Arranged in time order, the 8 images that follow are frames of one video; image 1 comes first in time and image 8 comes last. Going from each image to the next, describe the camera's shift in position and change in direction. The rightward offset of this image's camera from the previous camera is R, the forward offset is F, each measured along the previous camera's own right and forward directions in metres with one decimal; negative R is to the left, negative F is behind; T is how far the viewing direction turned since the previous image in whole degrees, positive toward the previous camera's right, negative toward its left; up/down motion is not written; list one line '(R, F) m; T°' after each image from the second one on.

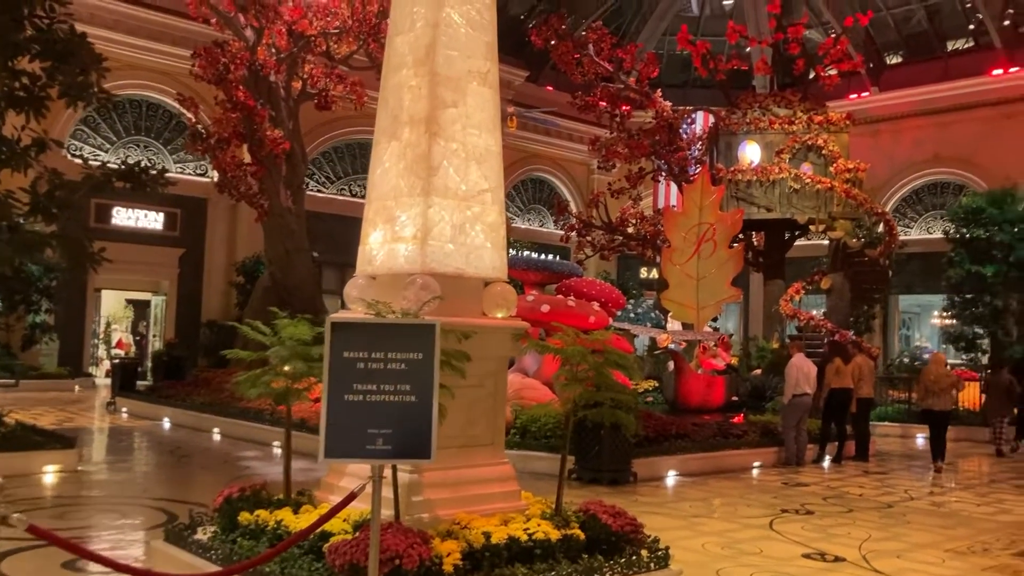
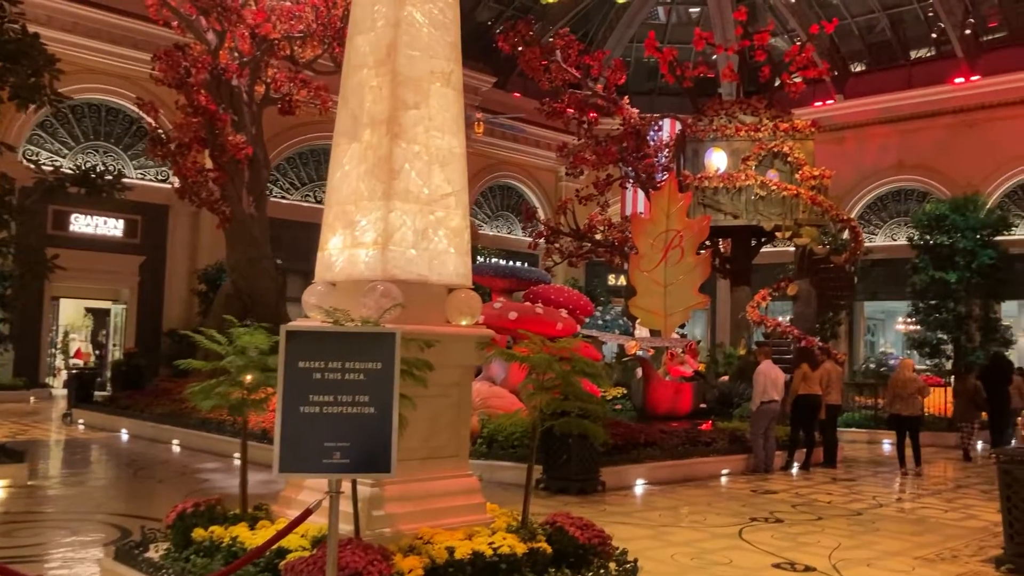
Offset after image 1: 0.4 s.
(0.0, +0.1) m; +2°
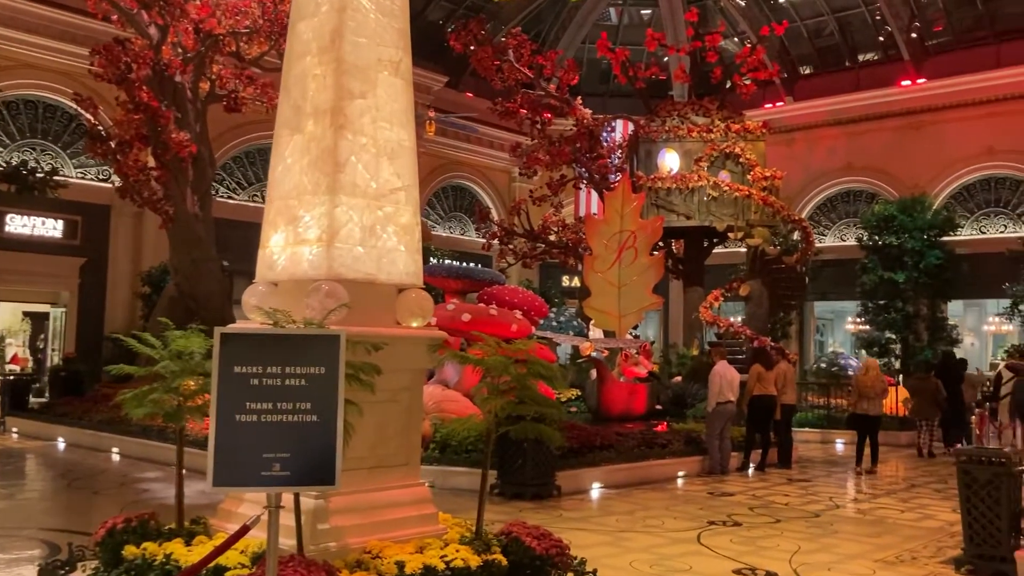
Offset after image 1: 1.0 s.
(0.0, +0.2) m; +3°
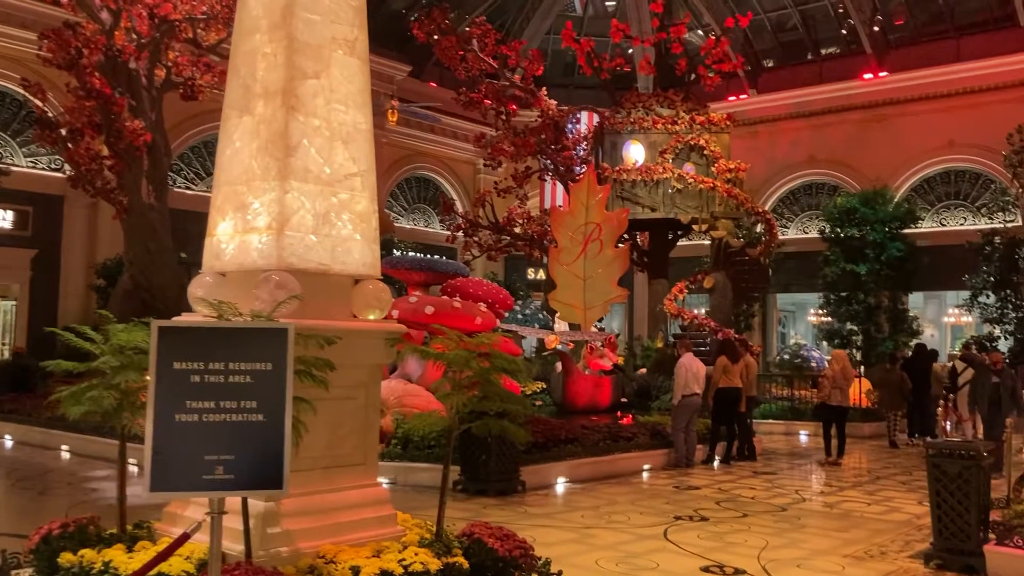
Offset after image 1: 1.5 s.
(0.0, +0.2) m; +2°
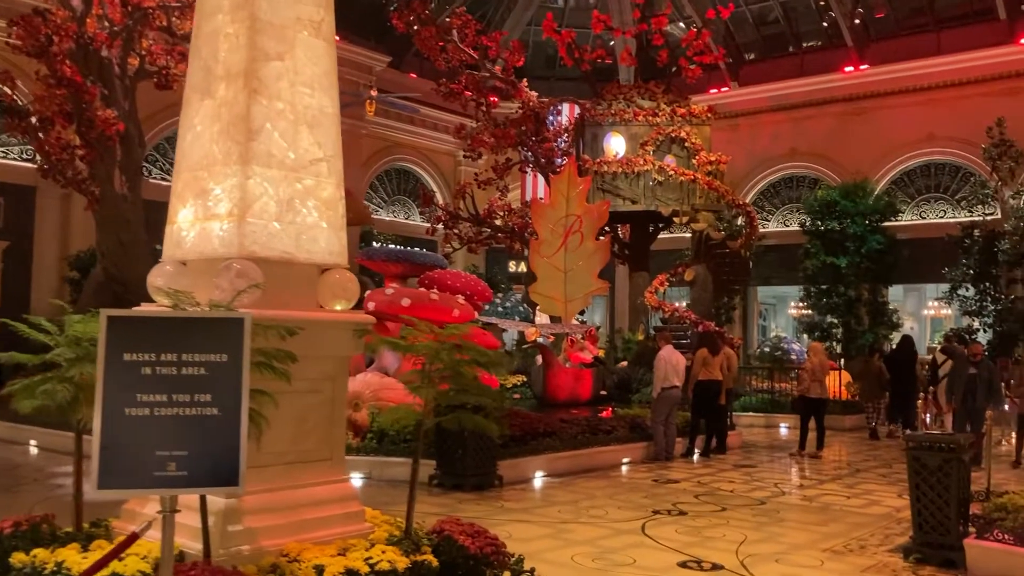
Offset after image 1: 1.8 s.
(0.0, +0.1) m; +1°
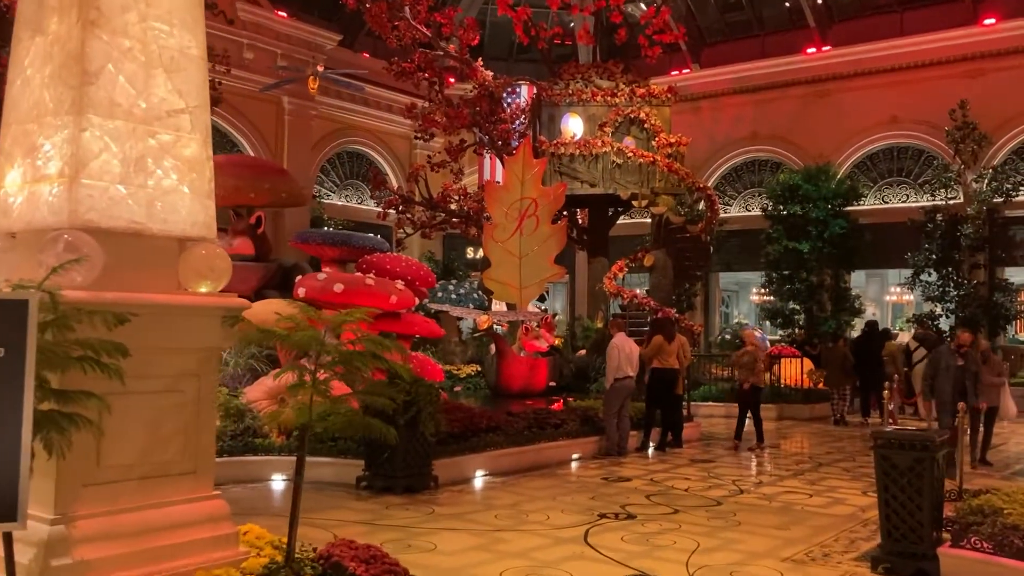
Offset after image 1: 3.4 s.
(+0.2, +0.6) m; +2°
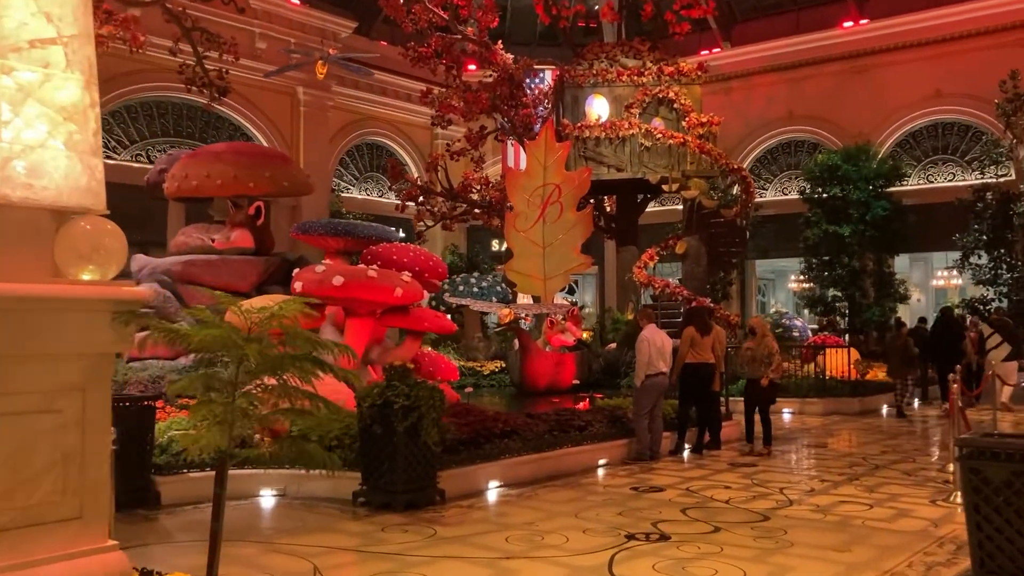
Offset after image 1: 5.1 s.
(+0.1, +0.8) m; -2°
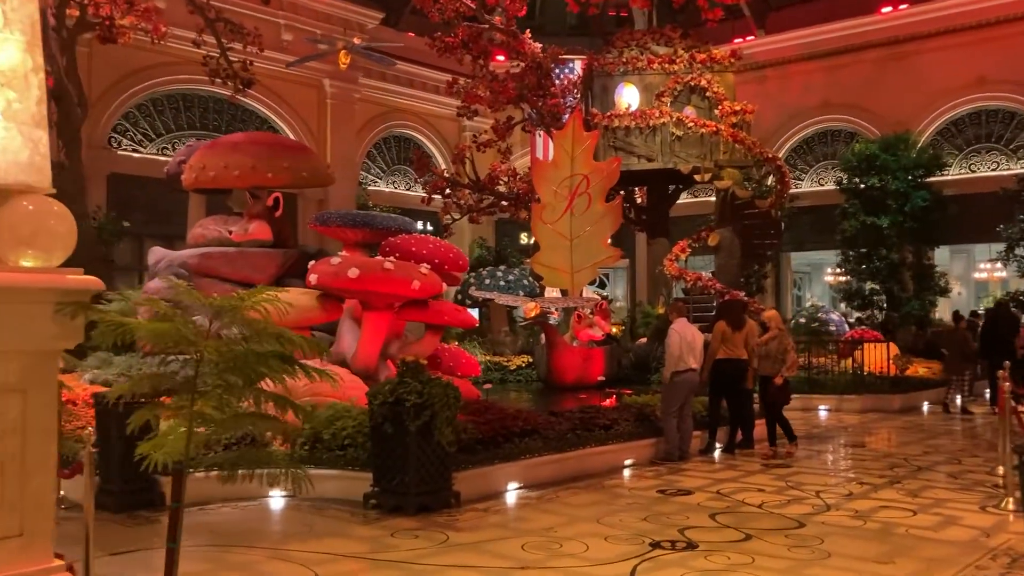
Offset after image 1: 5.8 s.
(+0.1, +0.3) m; -2°
